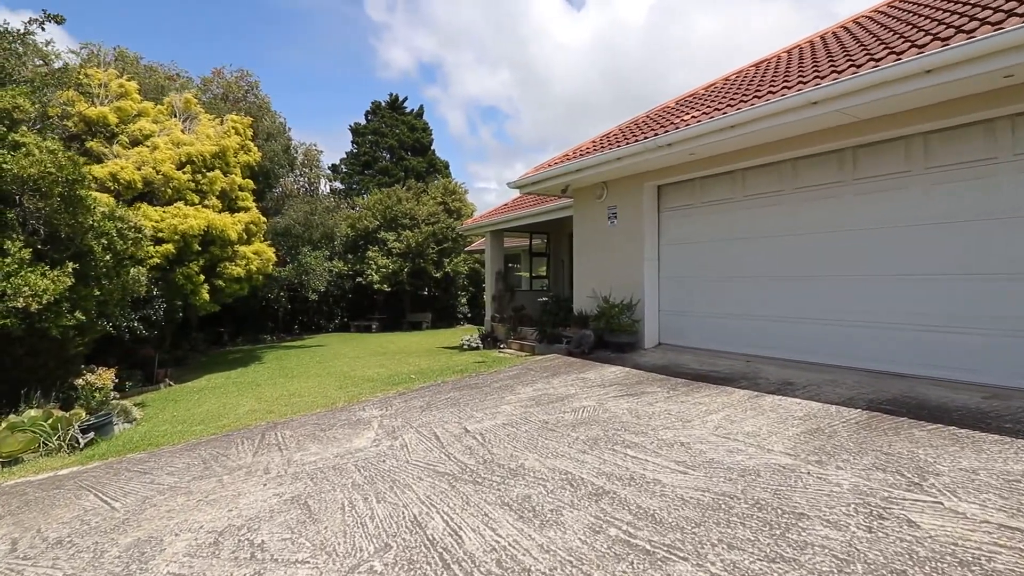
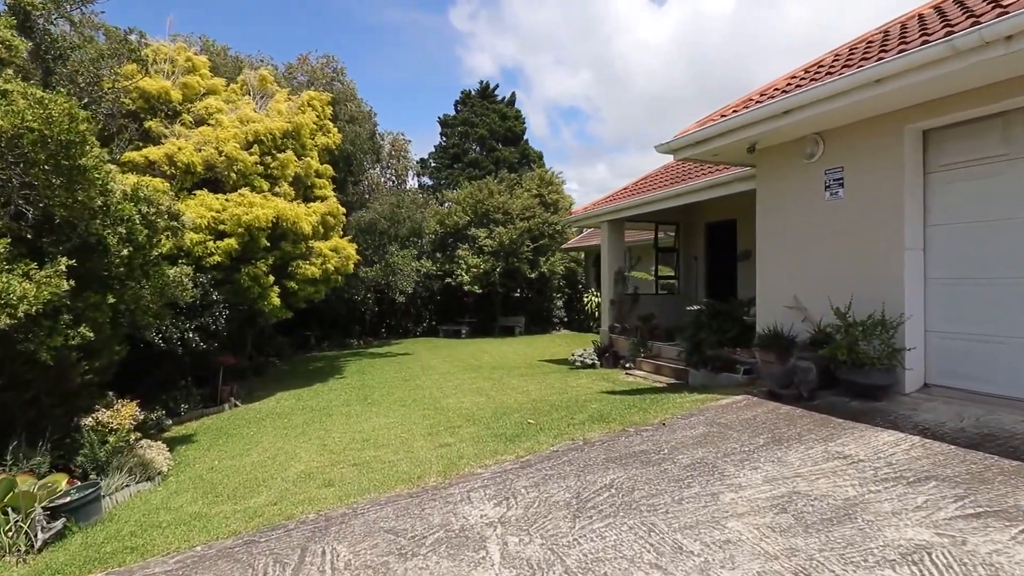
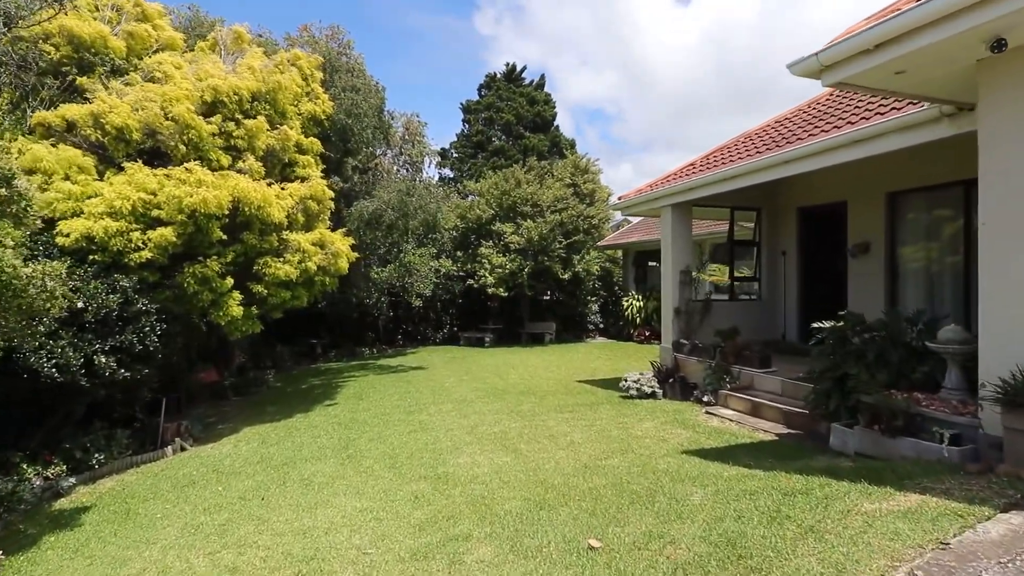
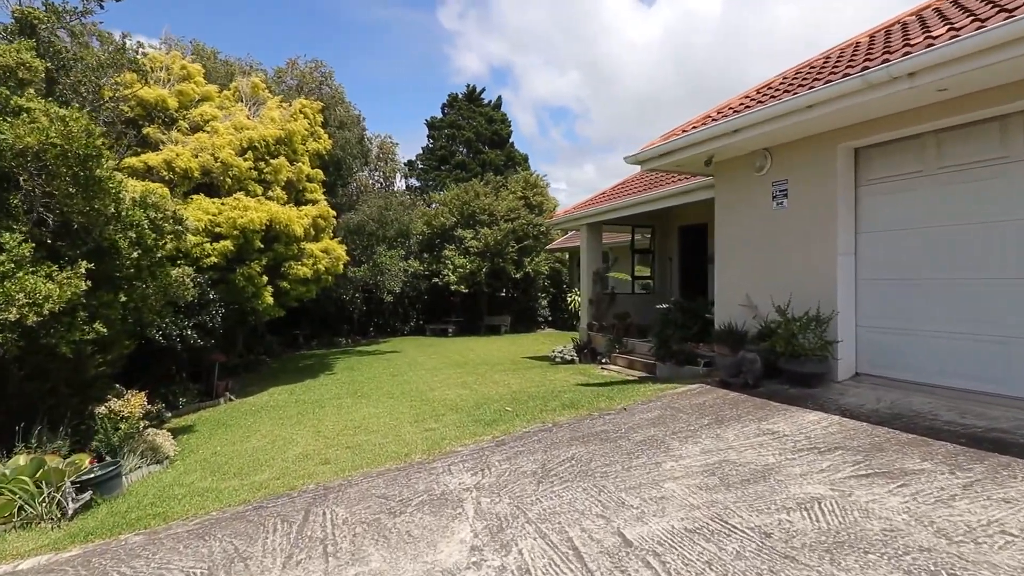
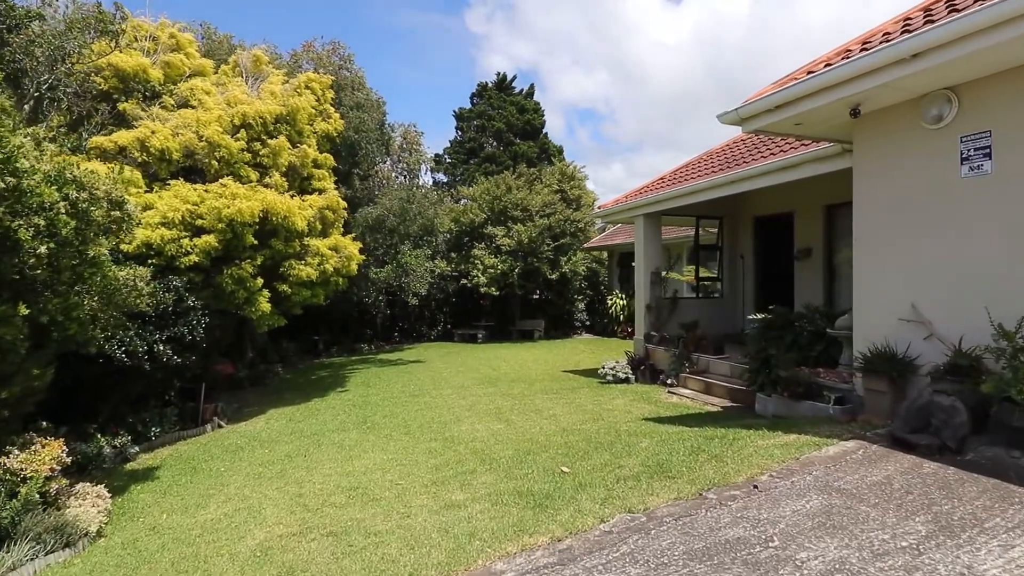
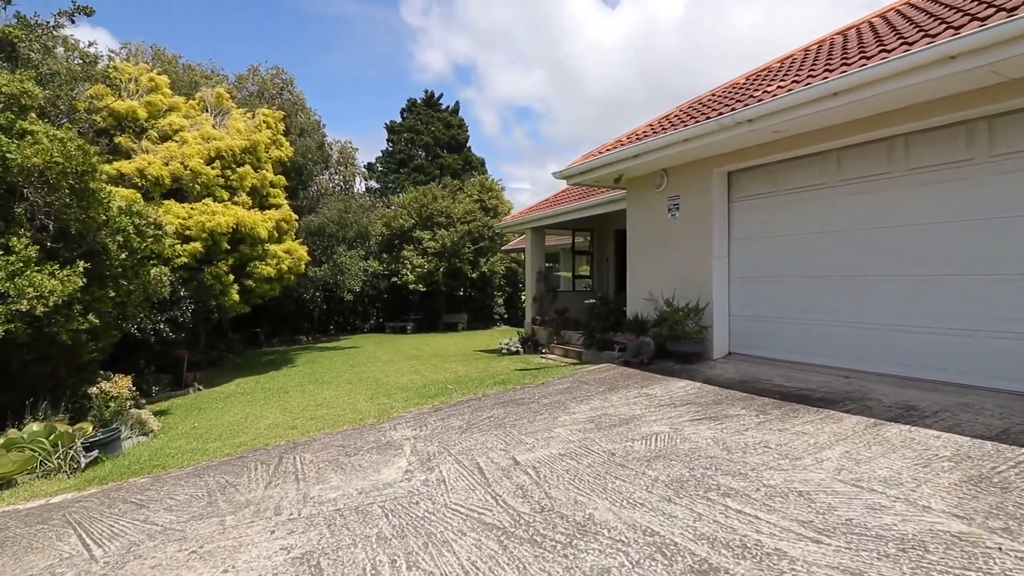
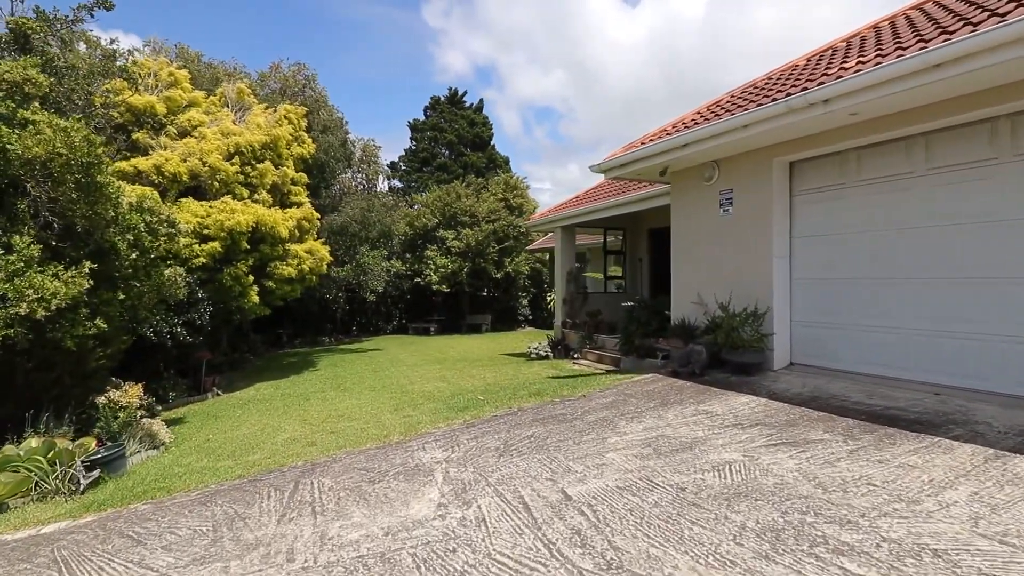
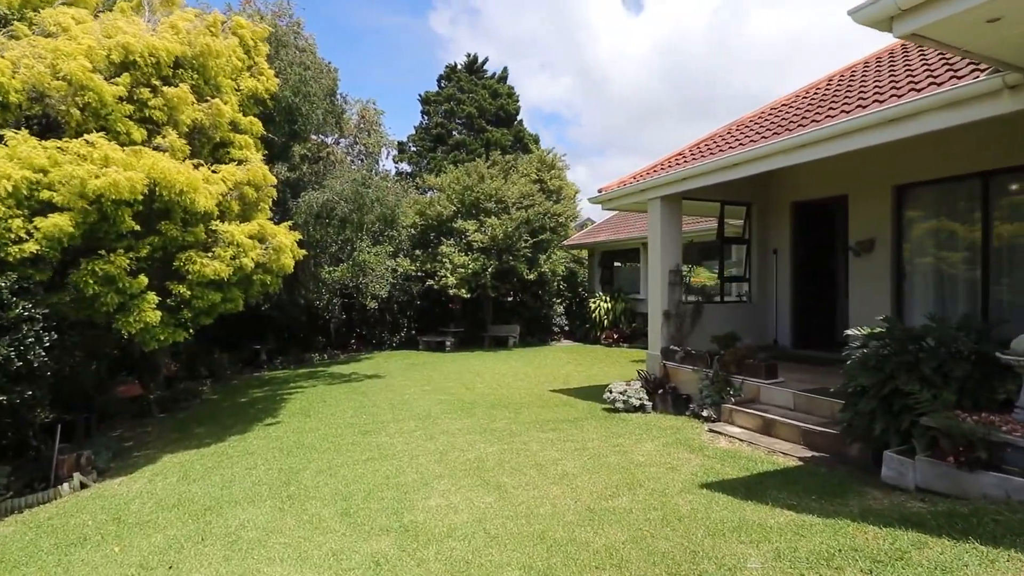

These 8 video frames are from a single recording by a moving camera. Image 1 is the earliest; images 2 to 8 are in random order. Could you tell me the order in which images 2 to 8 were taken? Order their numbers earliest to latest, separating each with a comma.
6, 7, 4, 2, 5, 3, 8
